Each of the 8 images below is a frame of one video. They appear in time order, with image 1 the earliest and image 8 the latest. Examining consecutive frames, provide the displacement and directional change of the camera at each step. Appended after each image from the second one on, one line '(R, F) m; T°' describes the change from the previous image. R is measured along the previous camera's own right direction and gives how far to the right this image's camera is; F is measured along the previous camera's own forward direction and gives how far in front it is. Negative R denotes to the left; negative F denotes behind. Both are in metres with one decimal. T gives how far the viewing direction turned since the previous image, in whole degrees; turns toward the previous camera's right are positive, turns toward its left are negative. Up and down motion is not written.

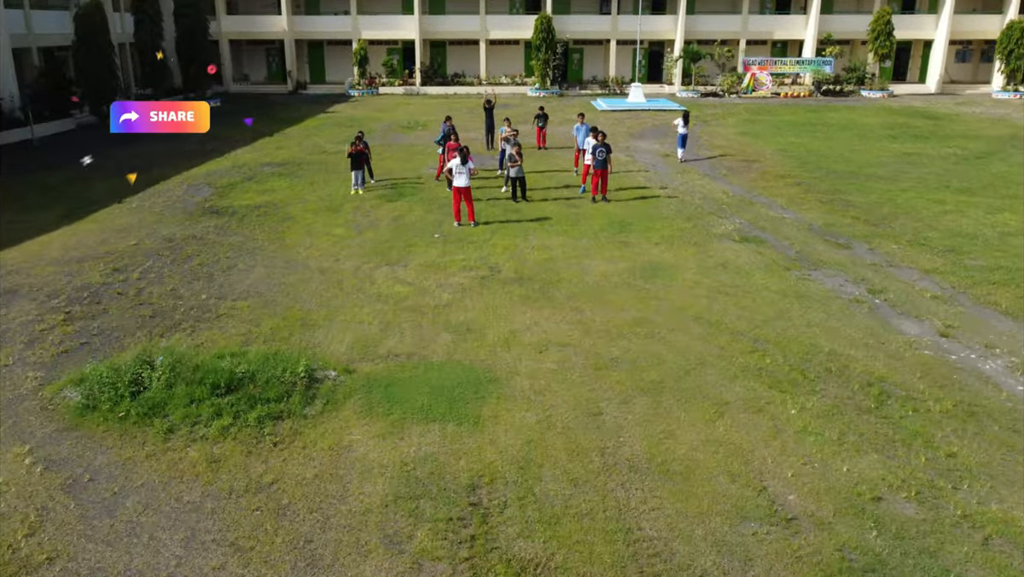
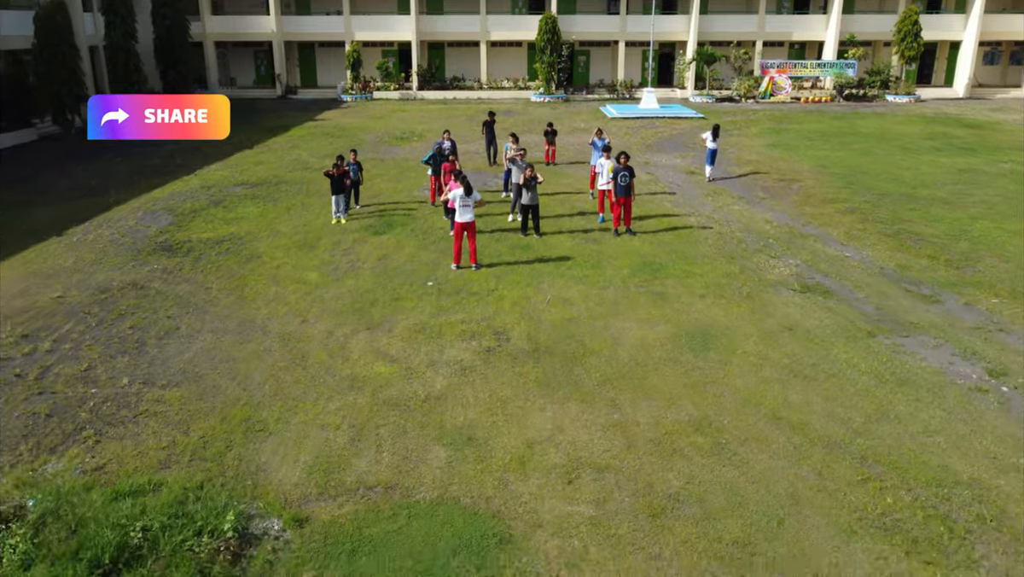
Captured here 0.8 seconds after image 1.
(-0.2, +2.4) m; 0°
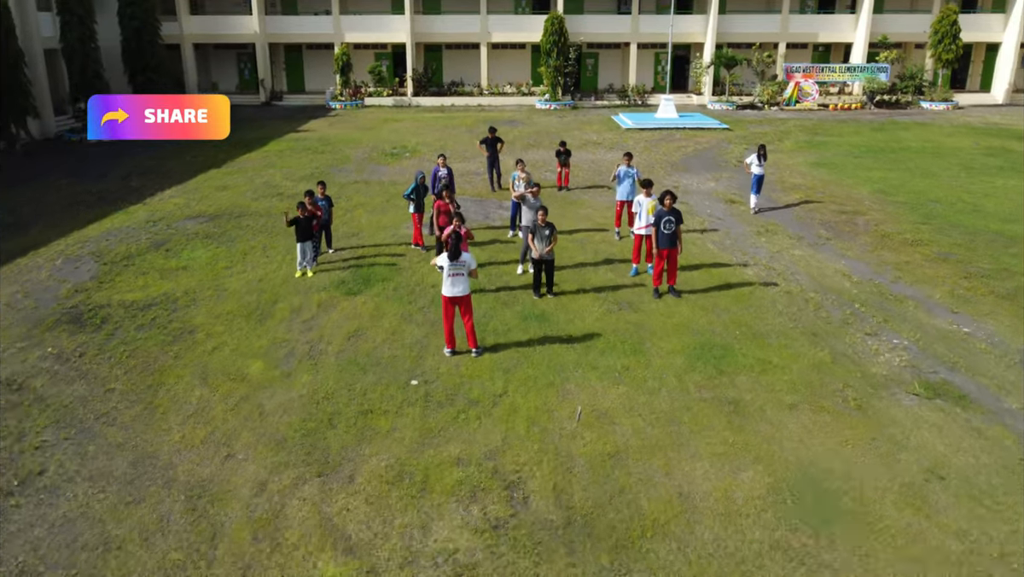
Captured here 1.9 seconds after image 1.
(-0.2, +3.0) m; 0°
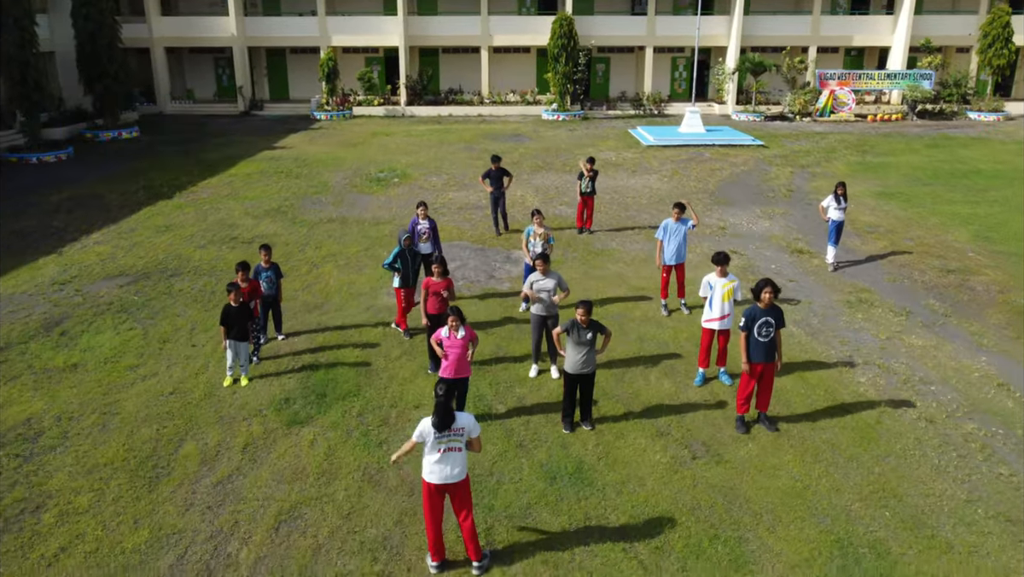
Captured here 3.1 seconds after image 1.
(-0.2, +3.4) m; 0°
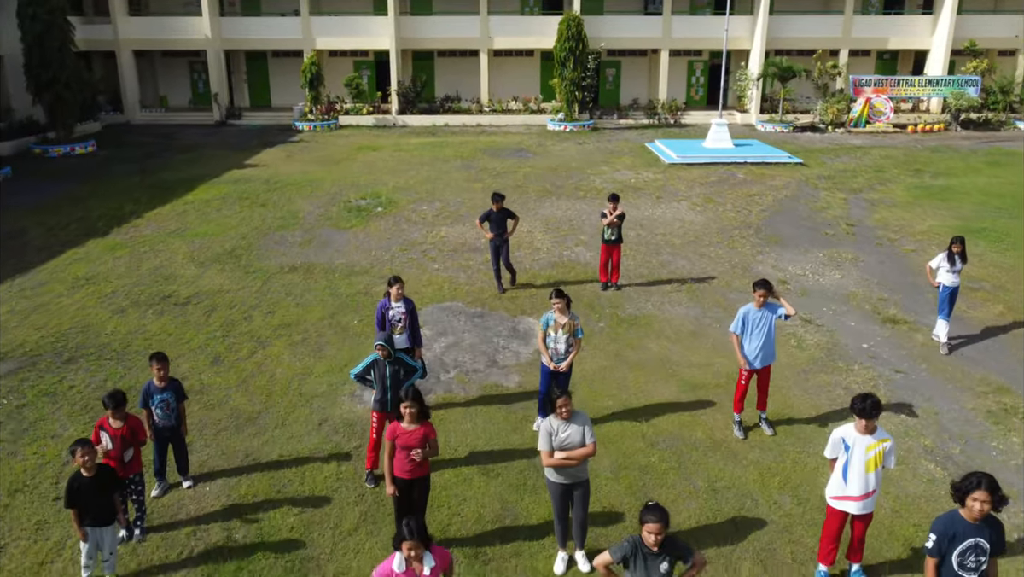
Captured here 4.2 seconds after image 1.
(-0.1, +3.0) m; 0°
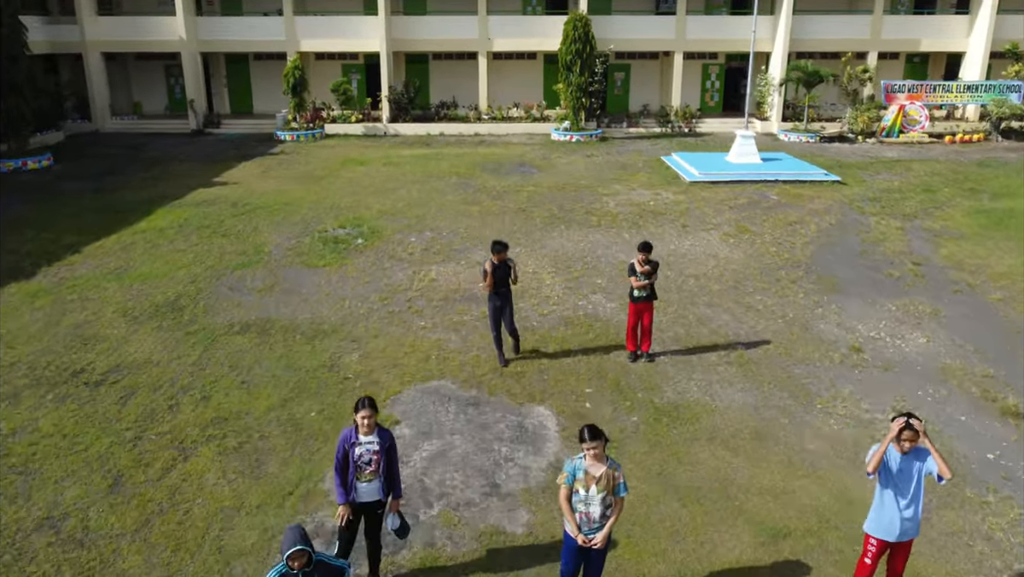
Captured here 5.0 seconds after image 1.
(-0.1, +2.4) m; 0°
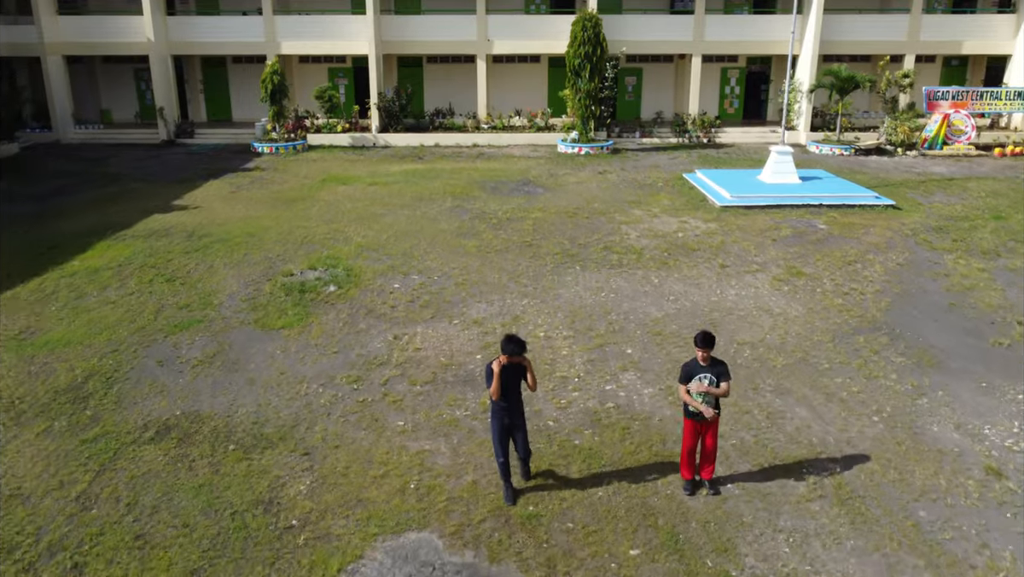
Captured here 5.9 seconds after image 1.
(-0.1, +2.6) m; 0°
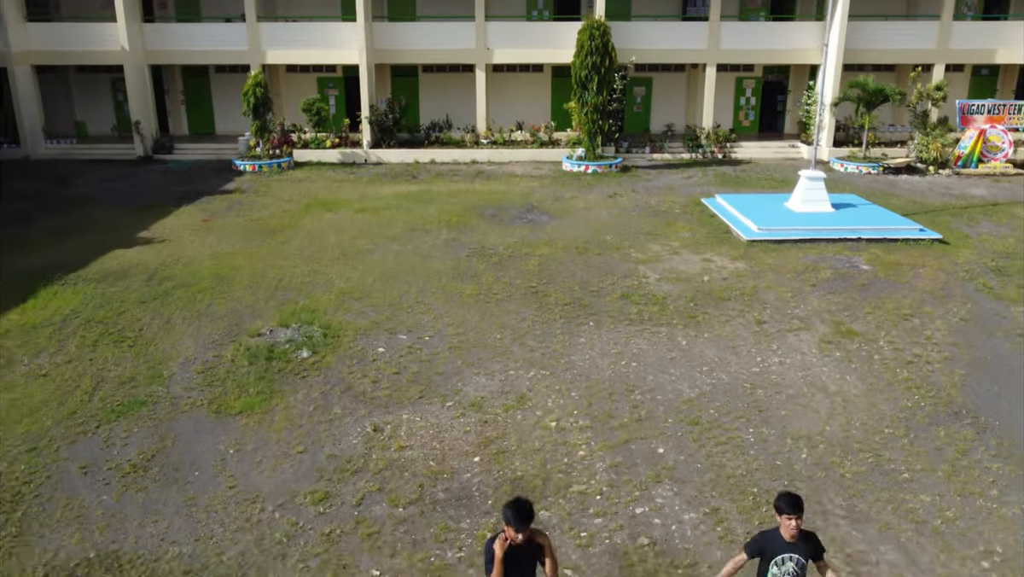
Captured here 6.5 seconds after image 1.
(-0.1, +1.7) m; 0°
